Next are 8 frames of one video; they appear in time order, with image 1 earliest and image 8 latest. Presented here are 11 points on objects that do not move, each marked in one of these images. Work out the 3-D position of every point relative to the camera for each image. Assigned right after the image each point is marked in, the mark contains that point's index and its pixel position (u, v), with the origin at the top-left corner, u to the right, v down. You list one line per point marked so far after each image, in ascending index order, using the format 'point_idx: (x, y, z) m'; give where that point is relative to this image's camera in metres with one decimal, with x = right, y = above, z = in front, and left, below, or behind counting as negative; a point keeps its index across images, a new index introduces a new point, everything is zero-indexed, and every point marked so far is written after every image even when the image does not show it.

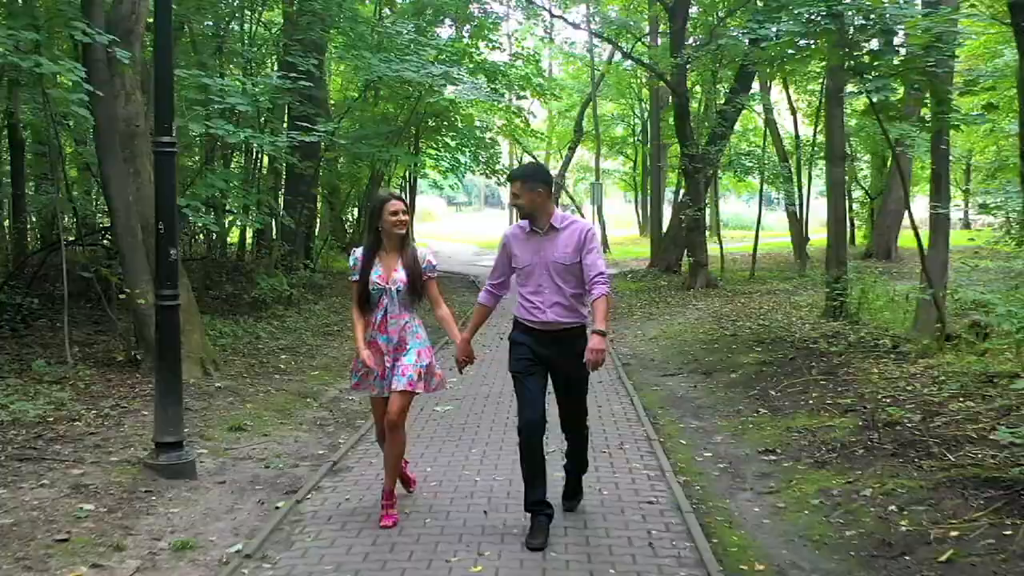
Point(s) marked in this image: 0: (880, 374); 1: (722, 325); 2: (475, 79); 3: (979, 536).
0: (+3.2, -0.7, +7.5) m
1: (+3.0, -0.5, +11.9) m
2: (-1.0, +4.8, +19.5) m
3: (+2.3, -1.2, +4.2) m
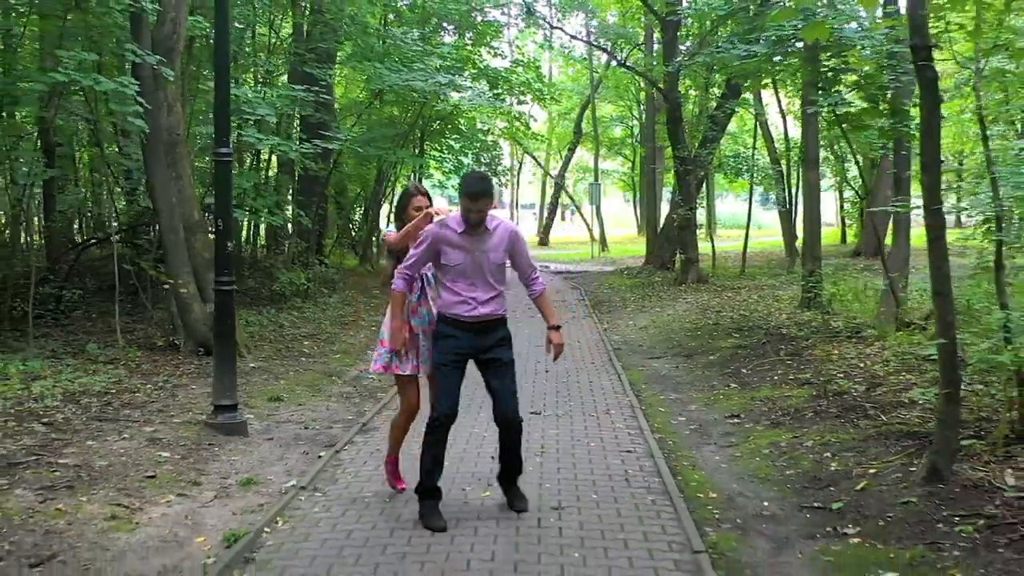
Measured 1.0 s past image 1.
0: (+3.3, -0.6, +8.6) m
1: (+3.0, -0.4, +12.9) m
2: (-0.9, +4.9, +20.5) m
3: (+2.3, -1.1, +5.2) m
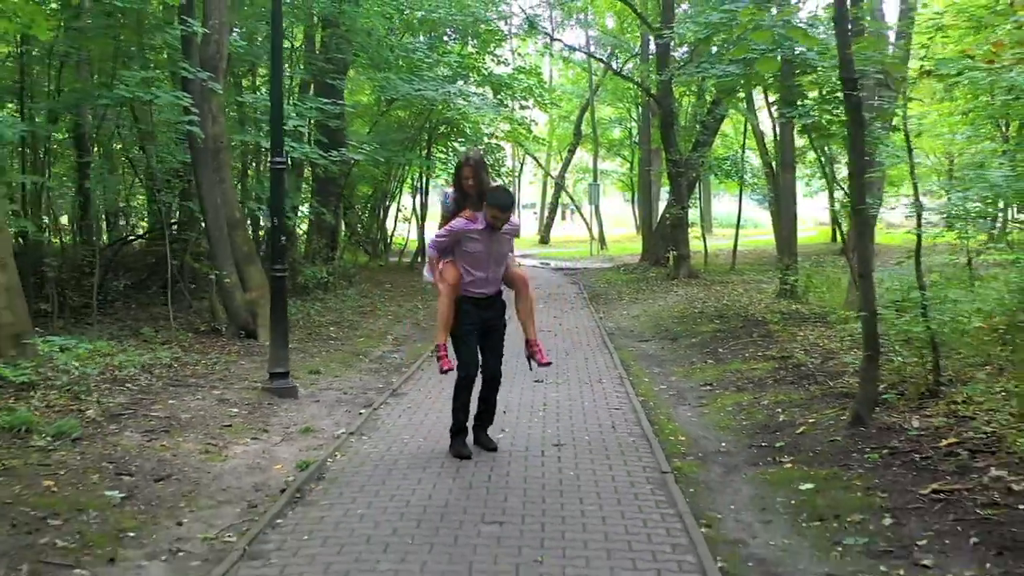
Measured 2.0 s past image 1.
0: (+3.3, -0.5, +9.8) m
1: (+3.1, -0.3, +14.2) m
2: (-0.9, +5.1, +21.8) m
3: (+2.4, -1.0, +6.5) m
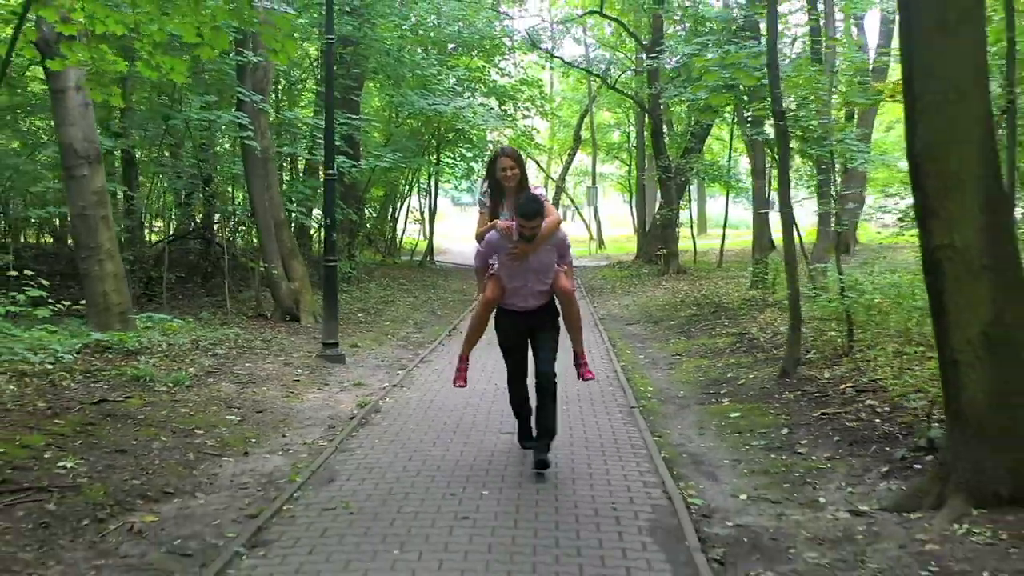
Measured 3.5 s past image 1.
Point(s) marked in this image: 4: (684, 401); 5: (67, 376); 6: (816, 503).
0: (+3.4, -0.4, +11.7) m
1: (+3.1, -0.1, +16.1) m
2: (-0.8, +5.2, +23.7) m
3: (+2.5, -0.8, +8.4) m
4: (+1.6, -1.0, +7.8) m
5: (-4.0, -0.8, +7.8) m
6: (+1.7, -1.2, +4.9) m
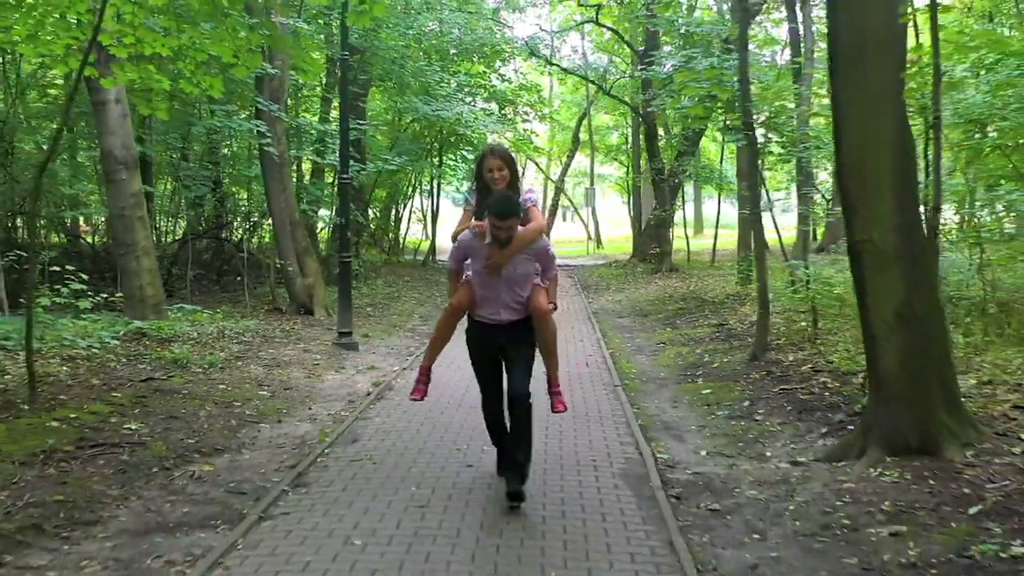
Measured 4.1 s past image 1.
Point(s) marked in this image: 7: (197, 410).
0: (+3.4, -0.3, +12.7) m
1: (+3.1, -0.1, +17.0) m
2: (-0.8, +5.2, +24.7) m
3: (+2.4, -0.8, +9.3) m
4: (+1.5, -0.9, +8.7) m
5: (-4.1, -0.7, +8.8) m
6: (+1.7, -1.2, +5.9) m
7: (-2.6, -1.0, +7.0) m
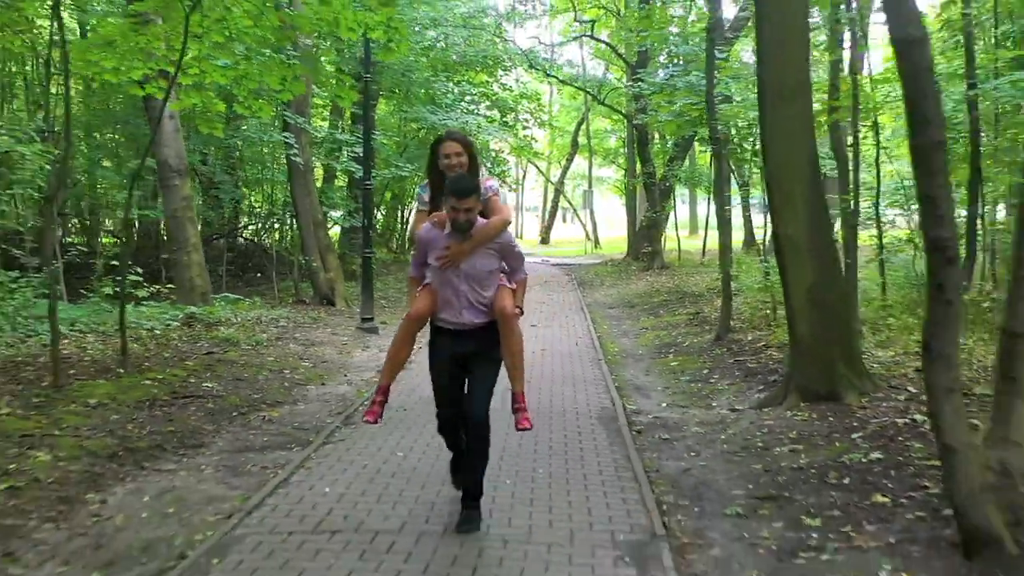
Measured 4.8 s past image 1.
0: (+3.4, -0.2, +14.2) m
1: (+3.1, 0.0, +18.6) m
2: (-0.8, +5.3, +26.3) m
3: (+2.4, -0.6, +10.9) m
4: (+1.5, -0.8, +10.3) m
5: (-4.1, -0.6, +10.3) m
6: (+1.7, -1.0, +7.4) m
7: (-2.6, -0.9, +8.5) m
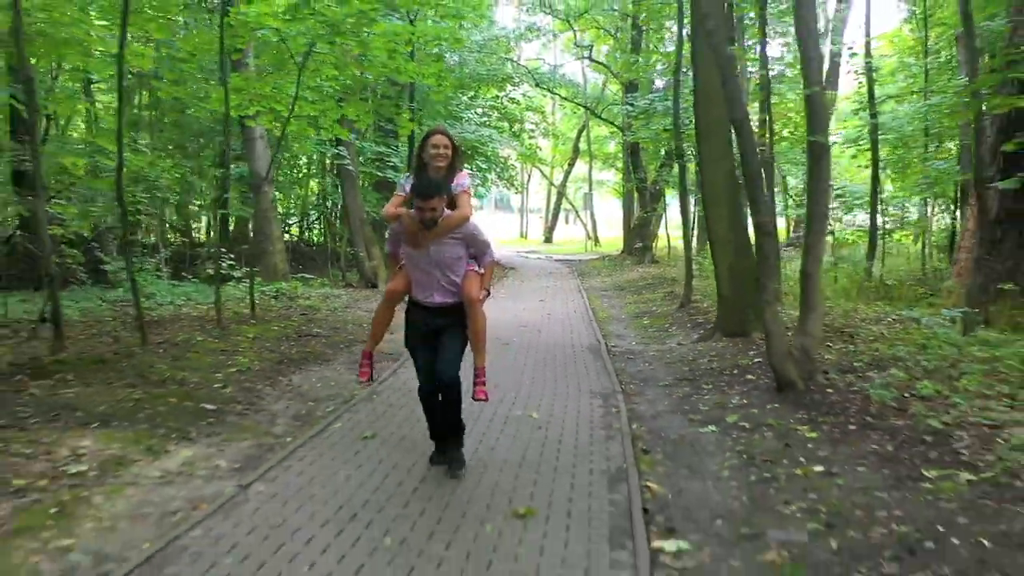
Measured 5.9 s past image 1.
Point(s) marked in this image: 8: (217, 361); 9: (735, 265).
0: (+3.6, +0.1, +17.6) m
1: (+3.4, +0.3, +22.0) m
2: (-0.5, +5.6, +29.7) m
3: (+2.7, -0.3, +14.3) m
4: (+1.8, -0.5, +13.7) m
5: (-3.8, -0.3, +13.7) m
6: (+1.9, -0.7, +10.8) m
7: (-2.3, -0.5, +11.9) m
8: (-3.0, -0.7, +8.7) m
9: (+2.7, +0.3, +10.4) m
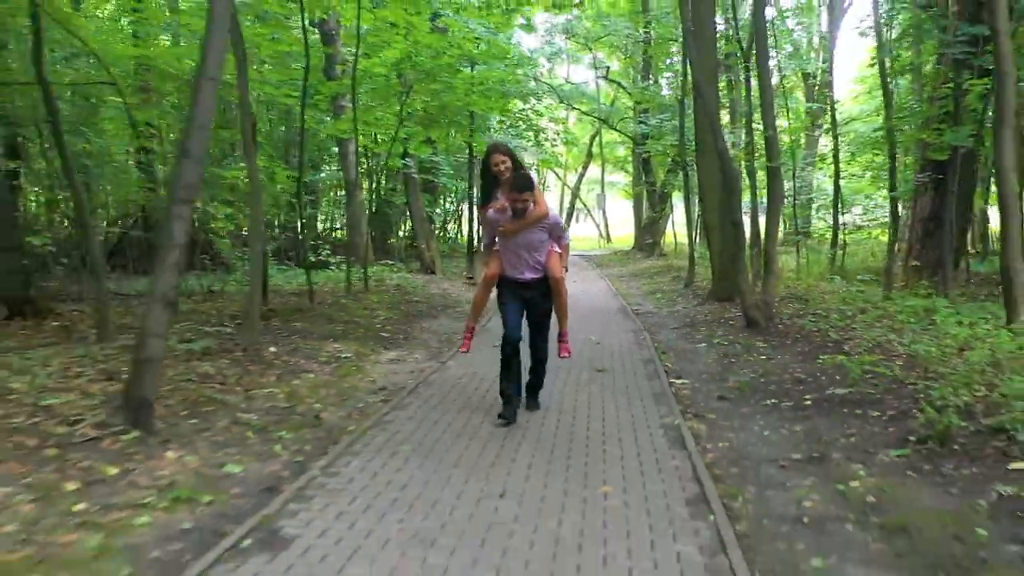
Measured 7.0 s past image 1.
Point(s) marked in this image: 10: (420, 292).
0: (+4.5, +0.5, +21.6) m
1: (+4.3, +0.7, +26.0) m
2: (+0.5, +6.0, +33.6) m
3: (+3.5, 0.0, +18.3) m
4: (+2.6, -0.1, +17.6) m
5: (-3.0, +0.1, +17.7) m
6: (+2.8, -0.3, +14.8) m
7: (-1.5, -0.2, +15.9) m
8: (-2.2, -0.4, +12.7) m
9: (+3.5, +0.7, +14.3) m
10: (-1.8, -0.1, +16.6) m
